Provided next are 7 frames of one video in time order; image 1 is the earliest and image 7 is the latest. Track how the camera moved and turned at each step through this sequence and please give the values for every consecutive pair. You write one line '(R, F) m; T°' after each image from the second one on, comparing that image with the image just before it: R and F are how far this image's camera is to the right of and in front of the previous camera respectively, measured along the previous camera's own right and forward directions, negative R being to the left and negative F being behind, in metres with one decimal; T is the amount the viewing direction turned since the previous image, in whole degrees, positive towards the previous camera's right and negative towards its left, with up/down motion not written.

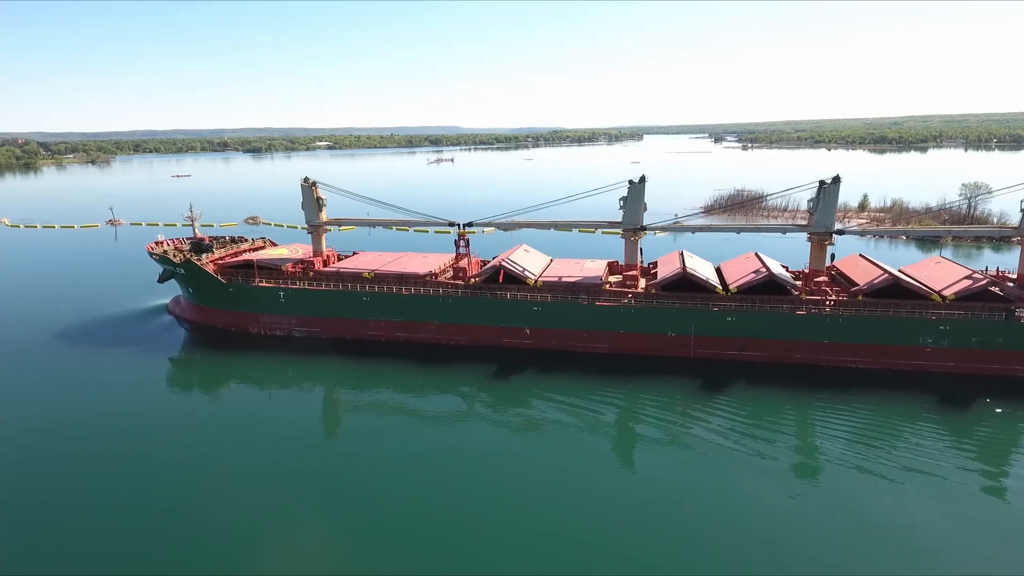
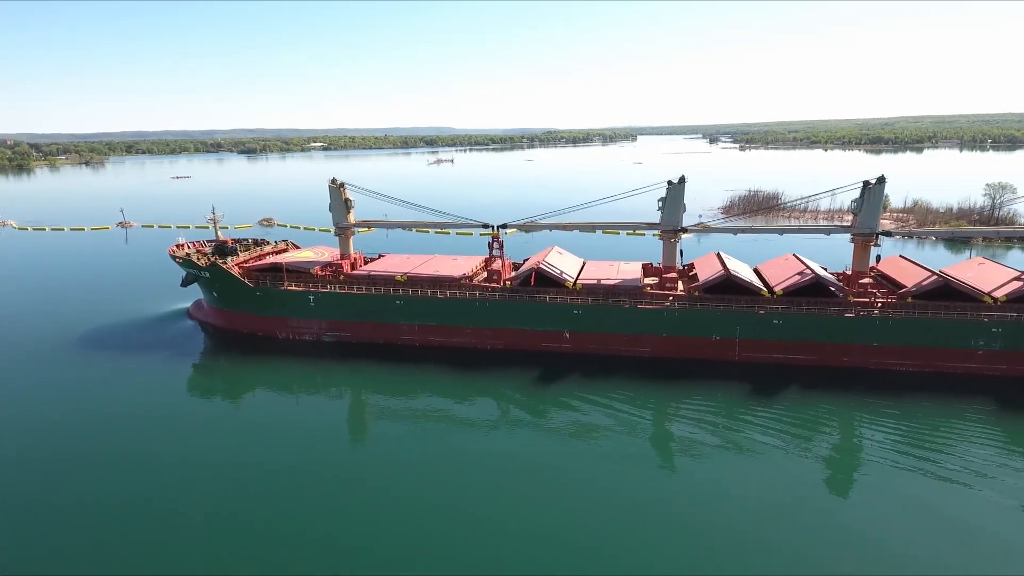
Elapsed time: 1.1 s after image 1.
(-1.6, +0.4) m; +1°
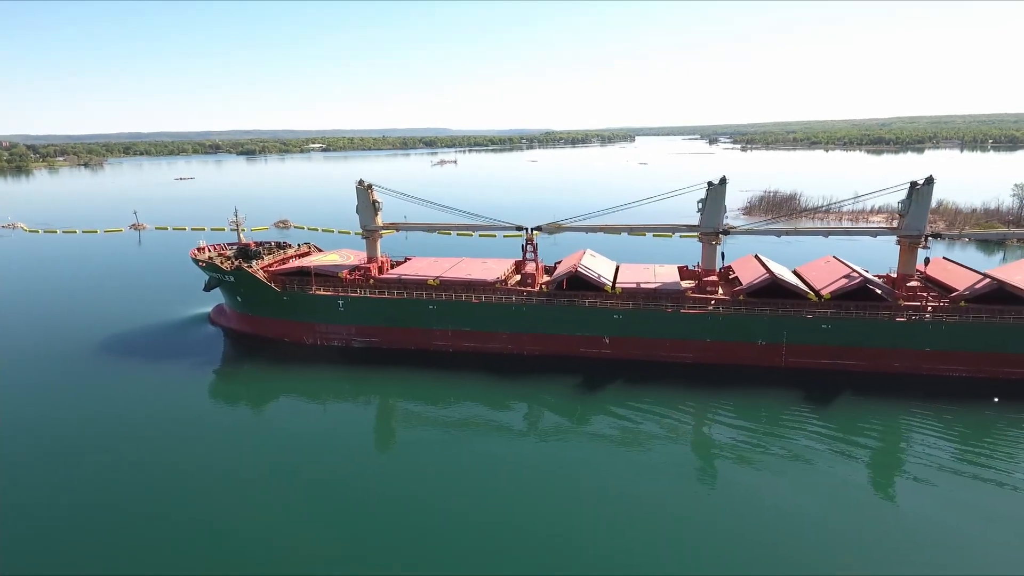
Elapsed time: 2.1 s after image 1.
(-1.4, +0.5) m; 0°
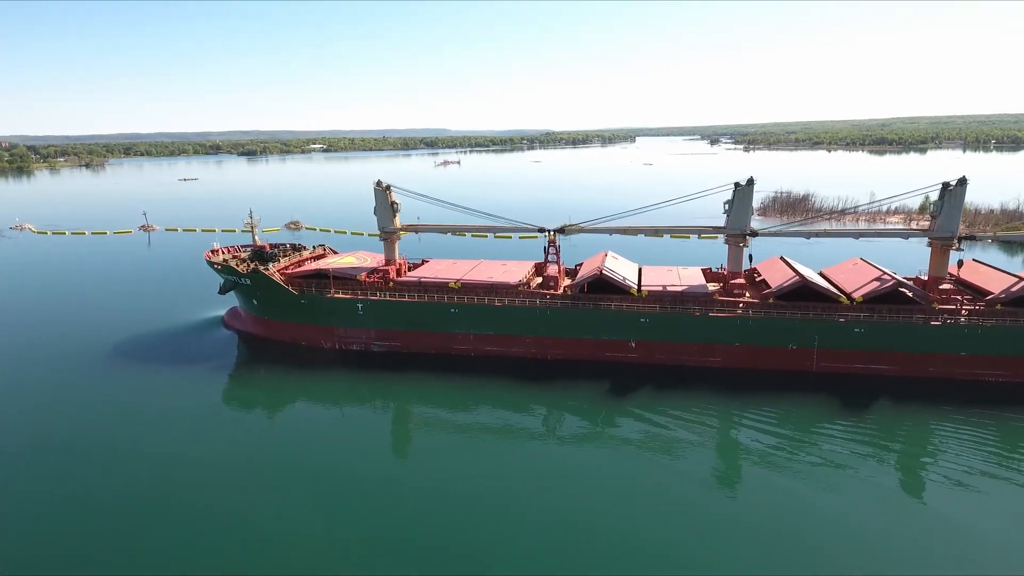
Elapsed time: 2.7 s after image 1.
(-0.8, +0.4) m; 0°
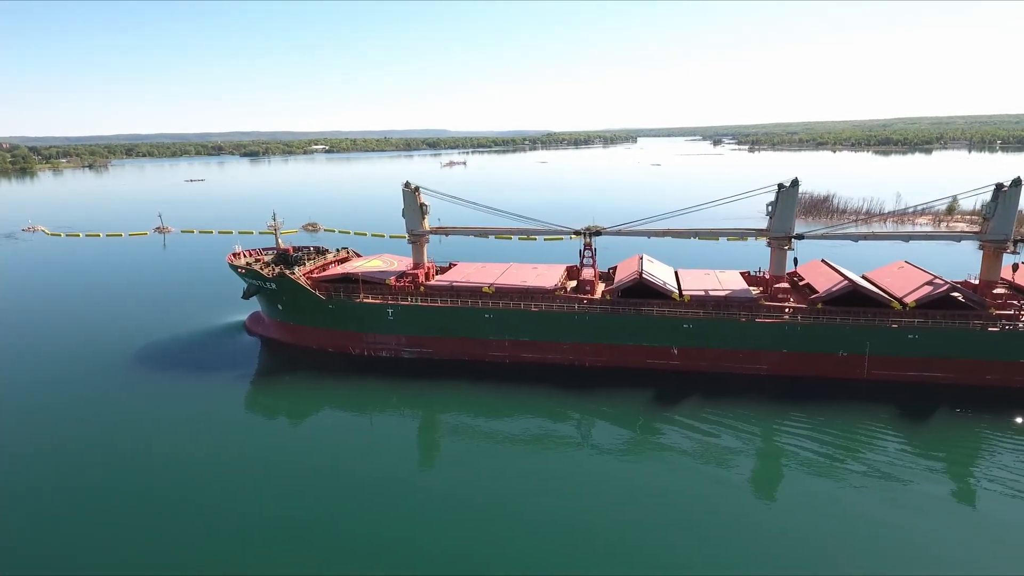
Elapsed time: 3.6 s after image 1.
(-1.3, +0.6) m; 0°
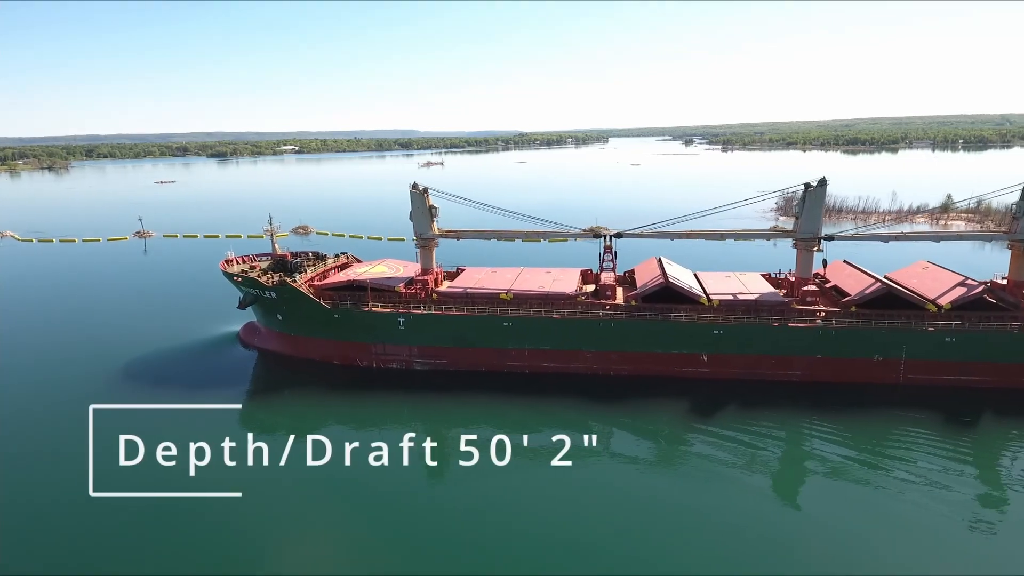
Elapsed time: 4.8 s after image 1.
(-1.5, +1.1) m; +3°
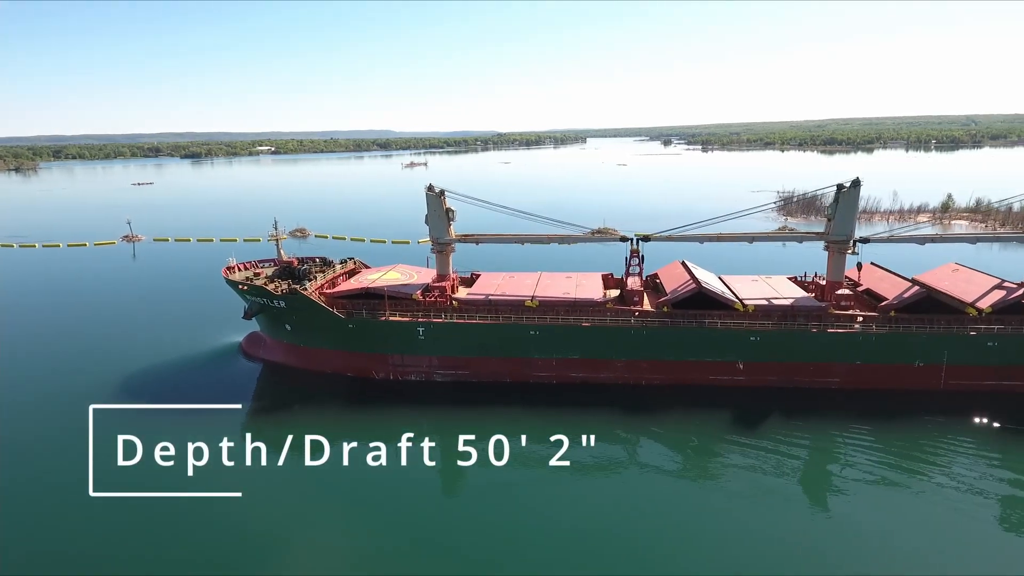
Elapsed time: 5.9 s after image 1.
(-1.5, +0.9) m; +2°
